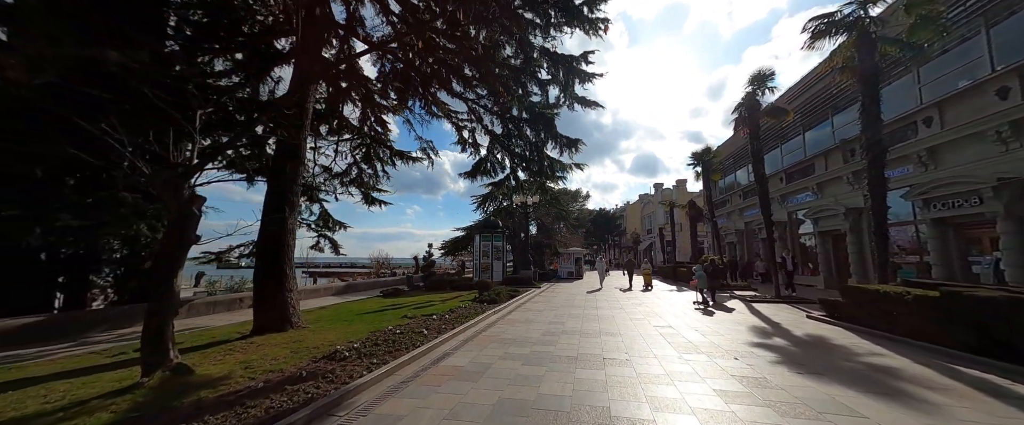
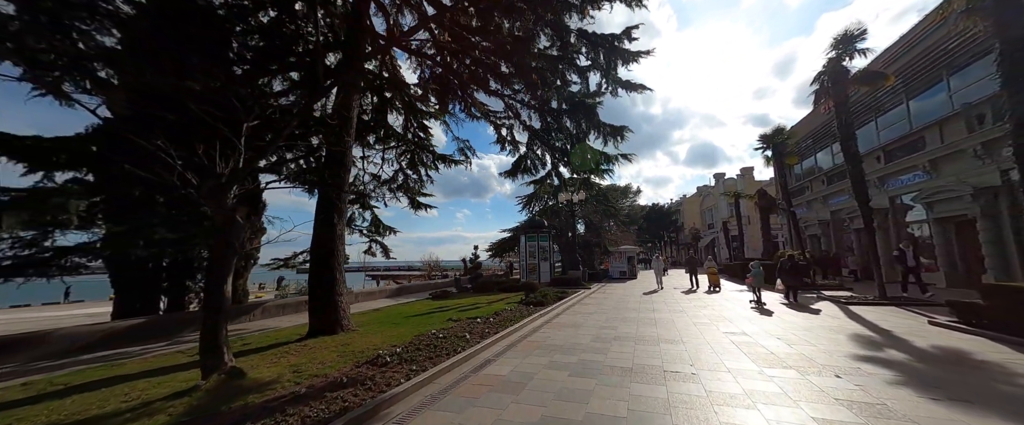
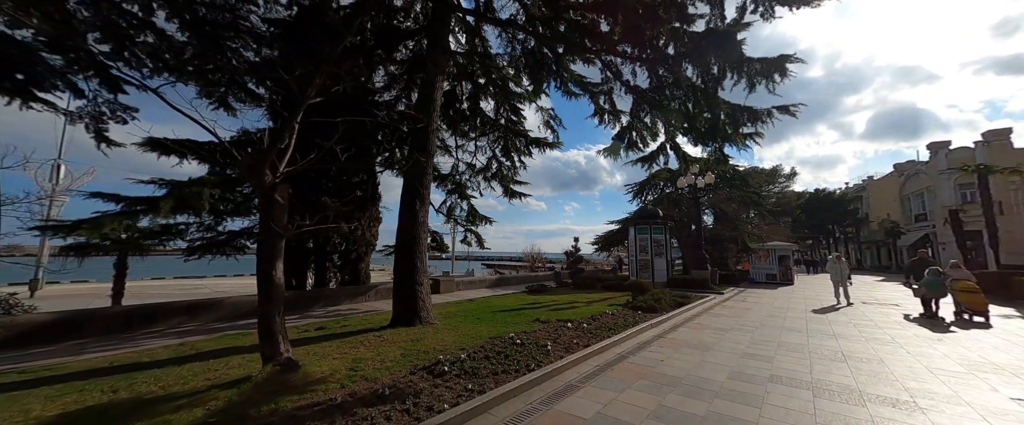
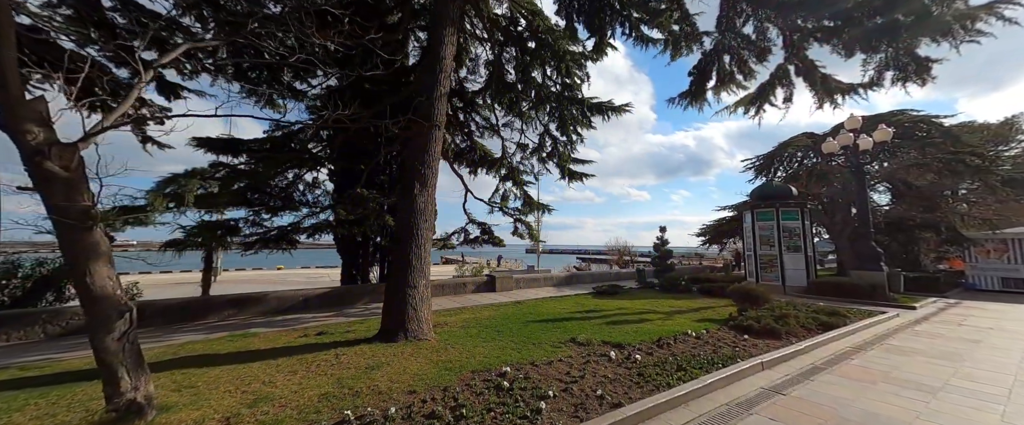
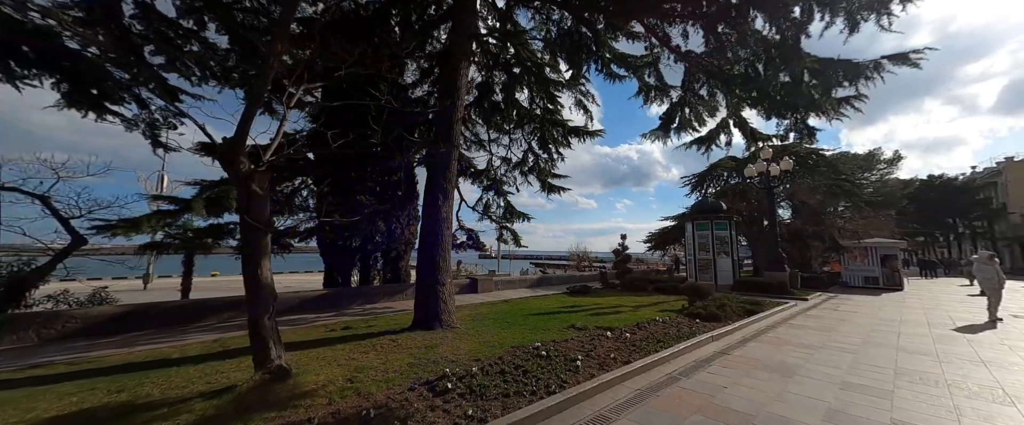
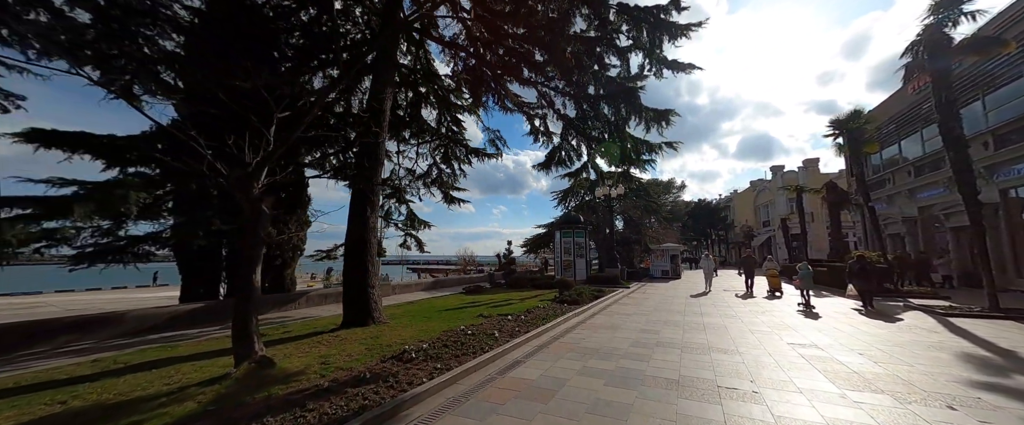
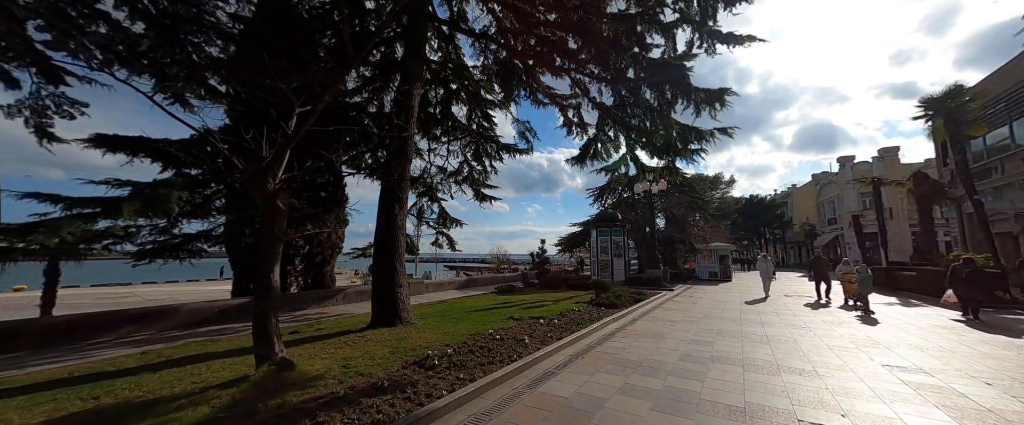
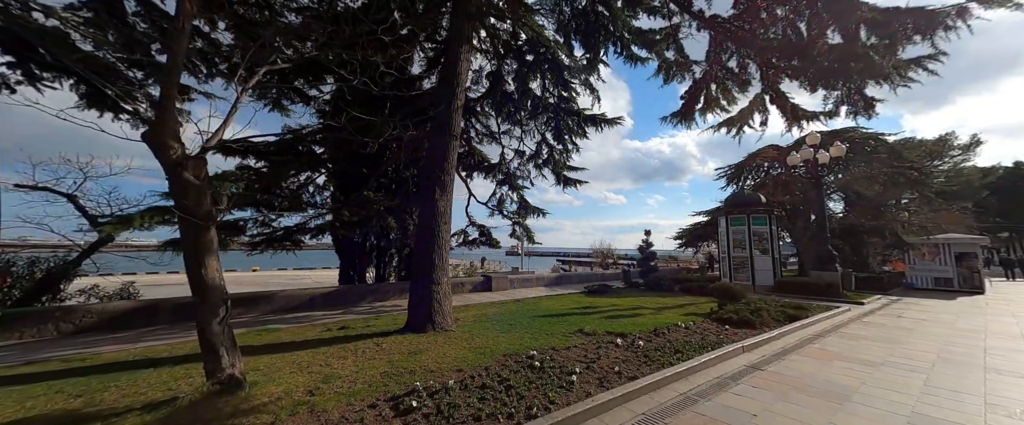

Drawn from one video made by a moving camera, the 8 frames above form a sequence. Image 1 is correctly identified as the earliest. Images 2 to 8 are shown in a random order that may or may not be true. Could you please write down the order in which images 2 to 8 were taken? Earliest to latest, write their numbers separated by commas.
2, 6, 7, 3, 5, 8, 4
